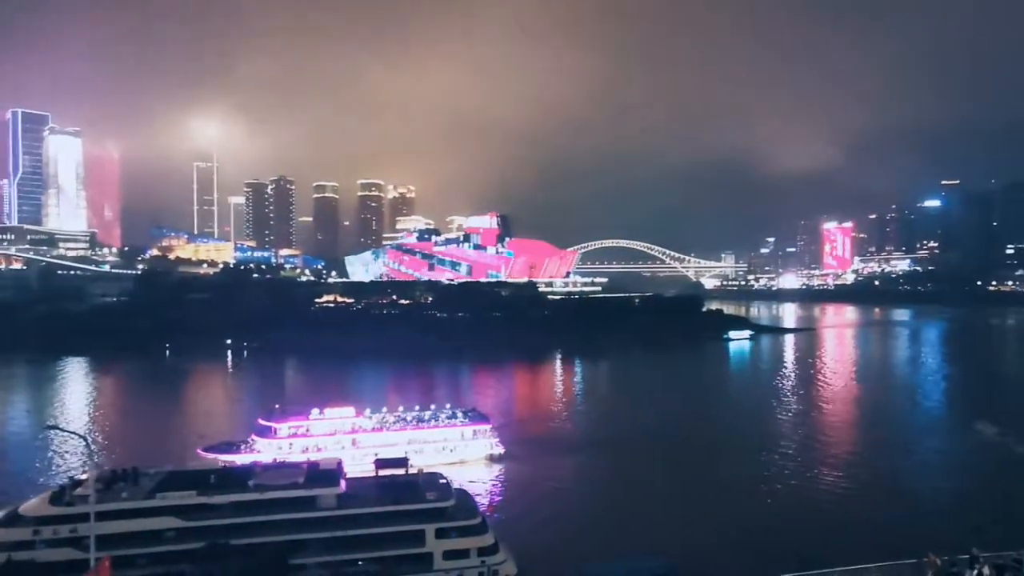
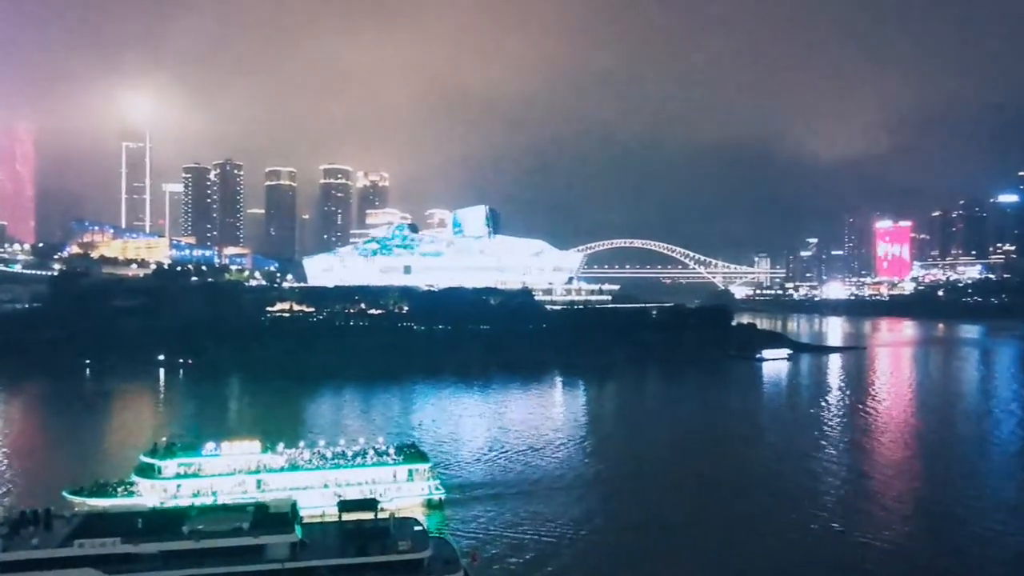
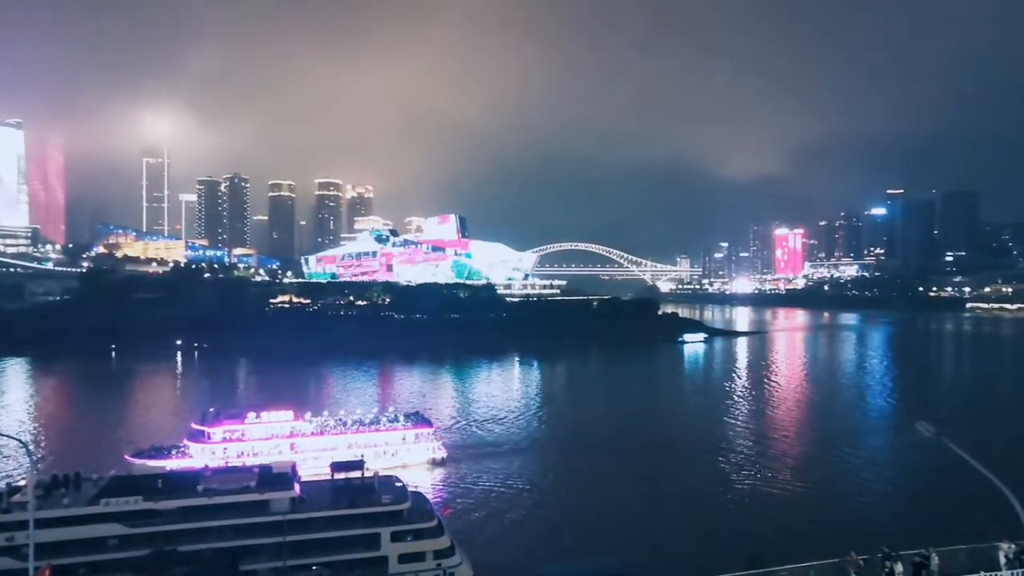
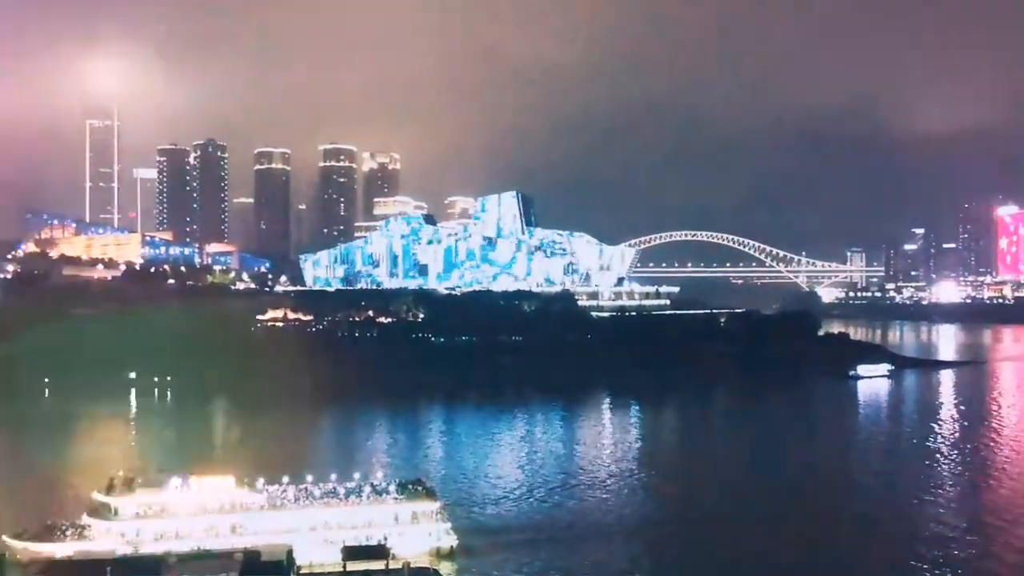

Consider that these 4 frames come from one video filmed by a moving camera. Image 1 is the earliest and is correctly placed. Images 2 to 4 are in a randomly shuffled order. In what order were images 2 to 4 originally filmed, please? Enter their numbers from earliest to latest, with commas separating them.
3, 2, 4
